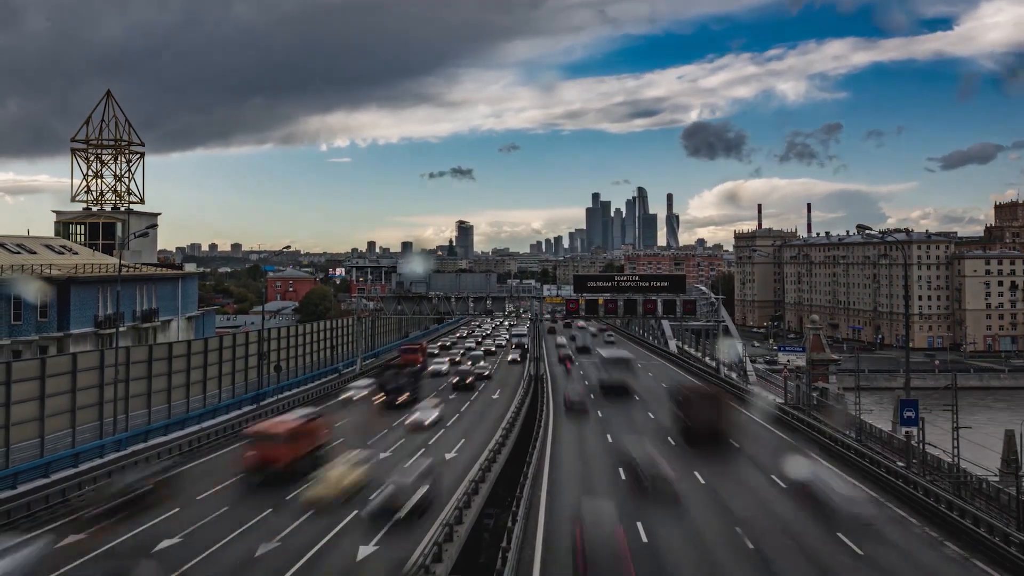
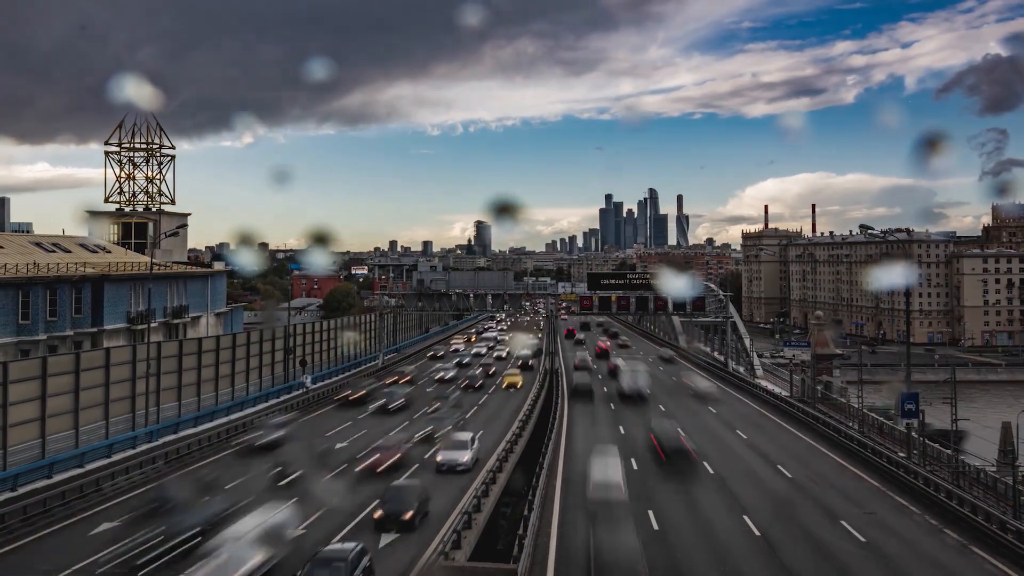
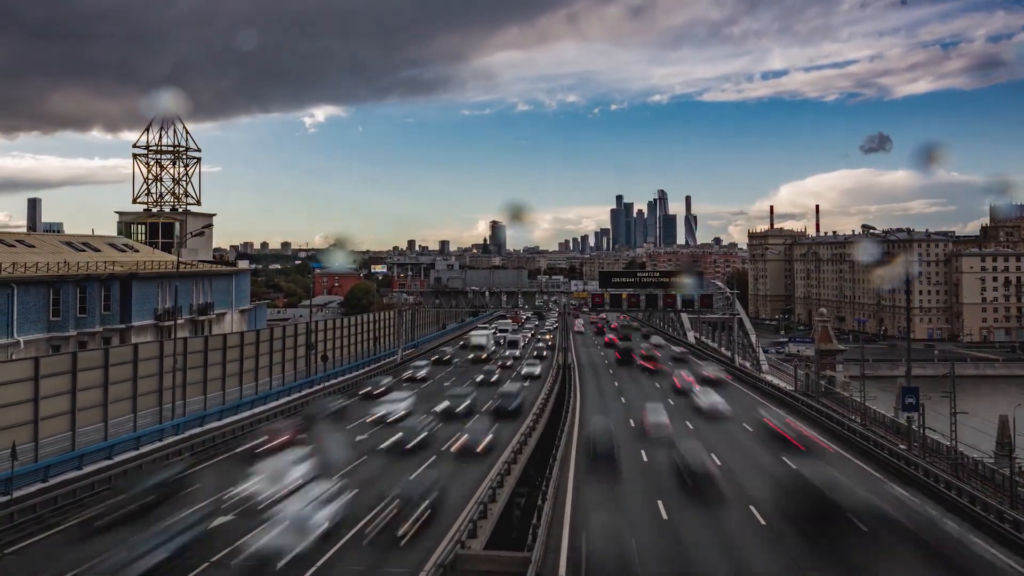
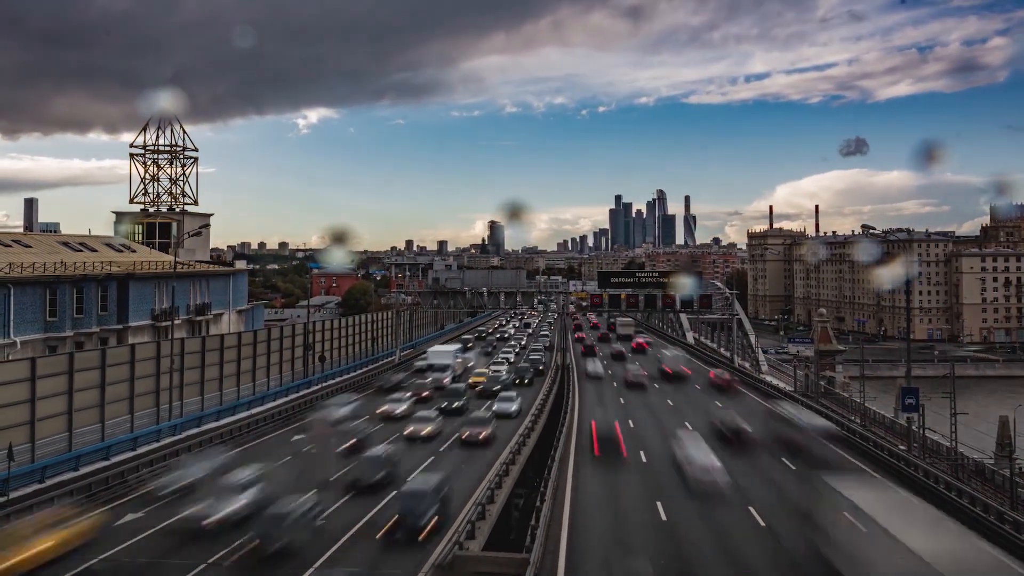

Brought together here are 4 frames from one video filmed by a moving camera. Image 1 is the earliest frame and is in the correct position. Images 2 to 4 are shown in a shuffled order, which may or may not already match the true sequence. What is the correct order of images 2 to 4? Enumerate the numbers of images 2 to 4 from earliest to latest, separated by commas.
2, 4, 3
